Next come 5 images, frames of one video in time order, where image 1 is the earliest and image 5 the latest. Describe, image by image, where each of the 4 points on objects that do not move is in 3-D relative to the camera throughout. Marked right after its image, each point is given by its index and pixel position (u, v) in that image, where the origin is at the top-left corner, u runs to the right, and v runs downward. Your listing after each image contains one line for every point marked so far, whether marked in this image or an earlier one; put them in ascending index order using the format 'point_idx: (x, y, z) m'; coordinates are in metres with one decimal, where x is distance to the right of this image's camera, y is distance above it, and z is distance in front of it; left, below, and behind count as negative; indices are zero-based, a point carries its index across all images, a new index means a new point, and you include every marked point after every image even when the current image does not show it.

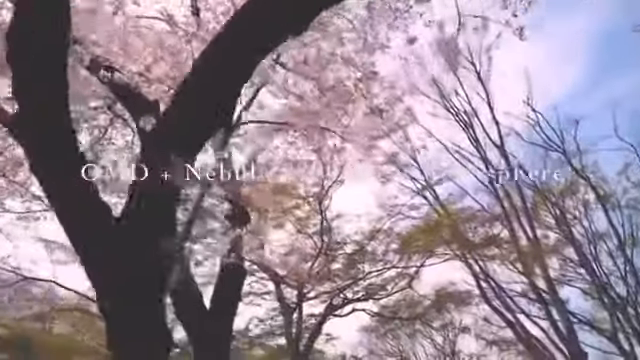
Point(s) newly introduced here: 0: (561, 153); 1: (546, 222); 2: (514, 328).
0: (+5.1, +0.6, +9.4) m
1: (+4.4, -0.8, +8.6) m
2: (+3.6, -2.7, +8.1) m
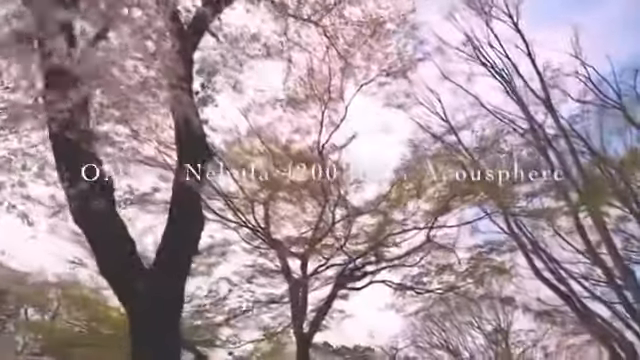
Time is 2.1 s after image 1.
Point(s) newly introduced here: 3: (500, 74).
0: (+5.5, +1.2, +8.1) m
1: (+4.8, -0.2, +7.3) m
2: (+3.9, -2.1, +6.9) m
3: (+3.6, +2.2, +9.0) m
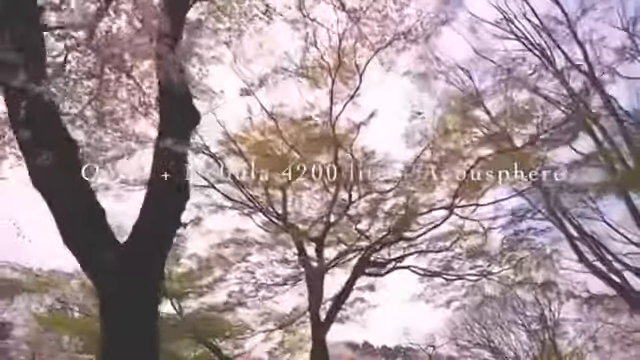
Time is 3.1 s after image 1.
0: (+5.9, +1.5, +7.4) m
1: (+5.2, 0.0, +6.7) m
2: (+4.4, -1.9, +6.4) m
3: (+4.2, +2.4, +8.4) m
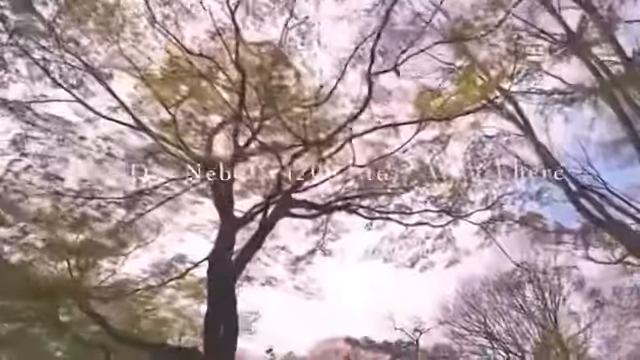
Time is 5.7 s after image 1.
0: (+5.7, +1.9, +7.0) m
1: (+5.0, +0.4, +6.3) m
2: (+4.2, -1.5, +6.0) m
3: (+3.9, +2.7, +8.0) m
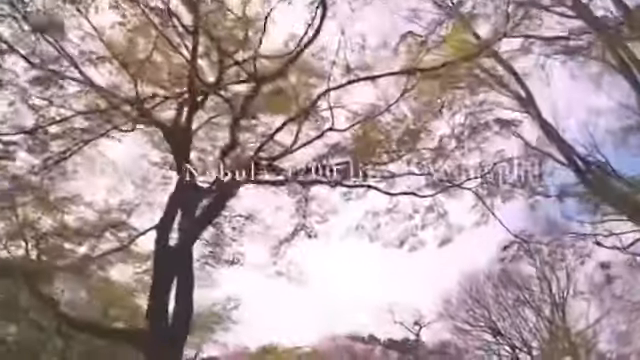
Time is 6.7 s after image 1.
0: (+5.7, +2.0, +6.8) m
1: (+5.0, +0.5, +6.1) m
2: (+4.2, -1.4, +5.8) m
3: (+3.9, +2.9, +7.8) m
